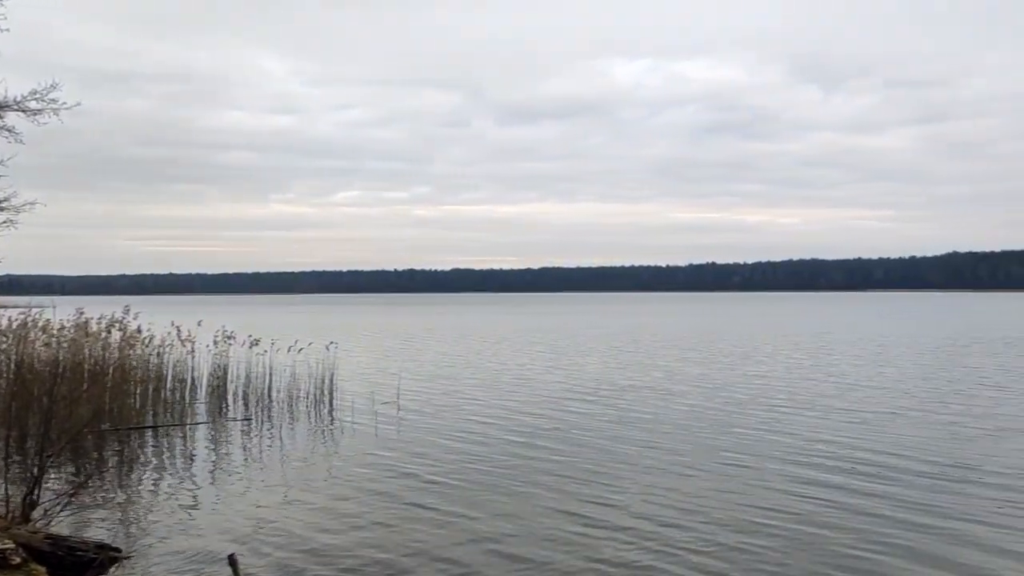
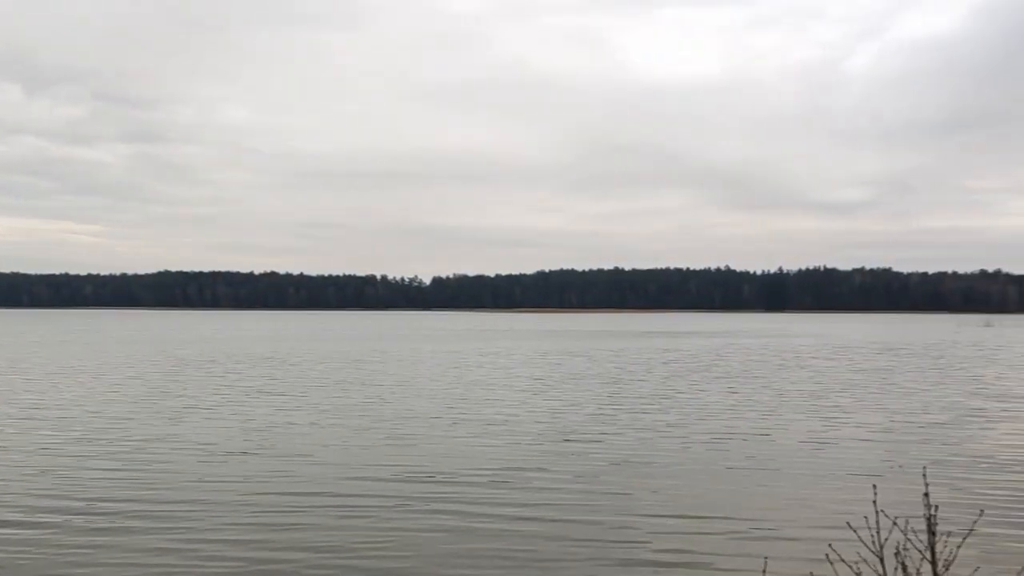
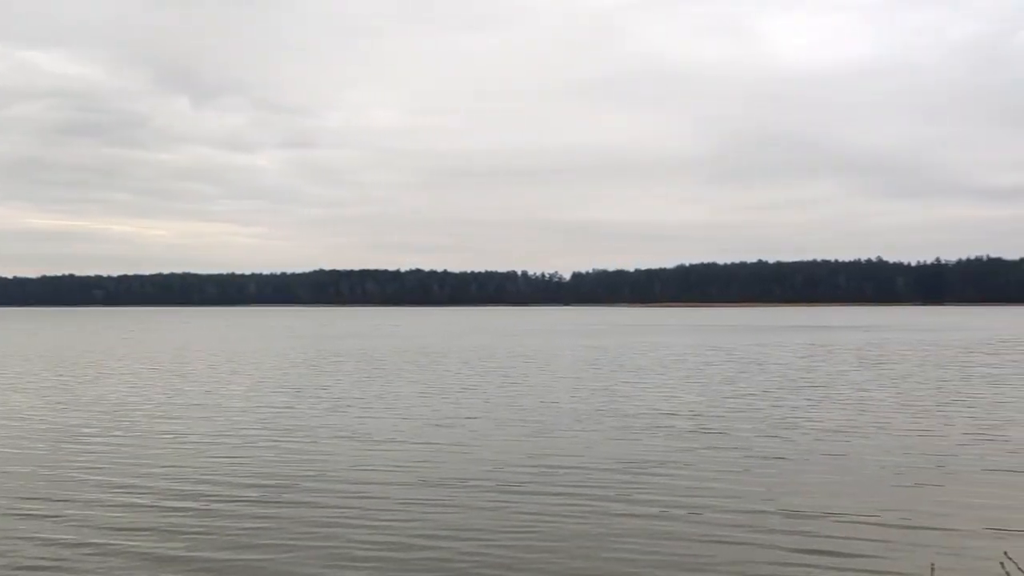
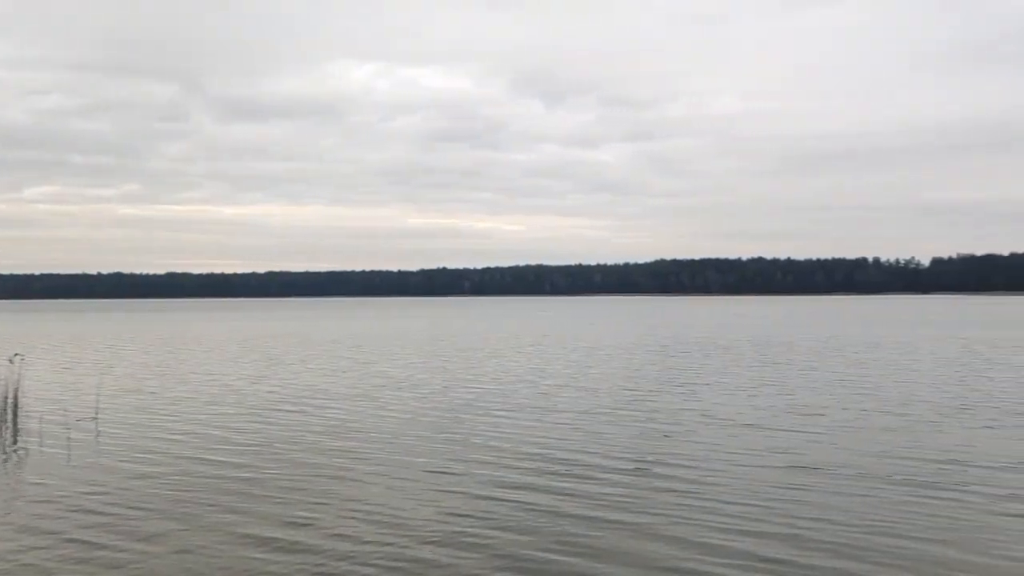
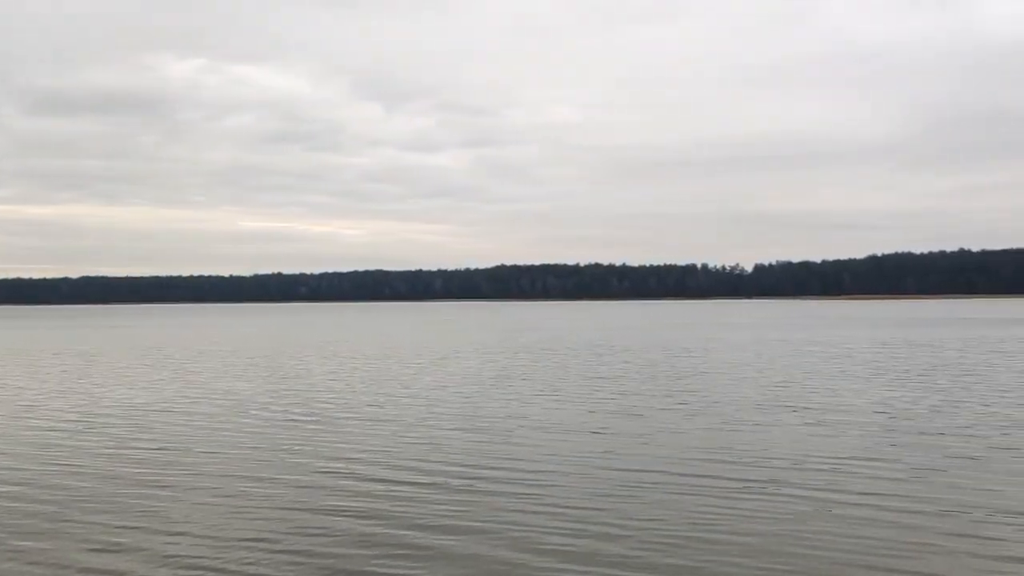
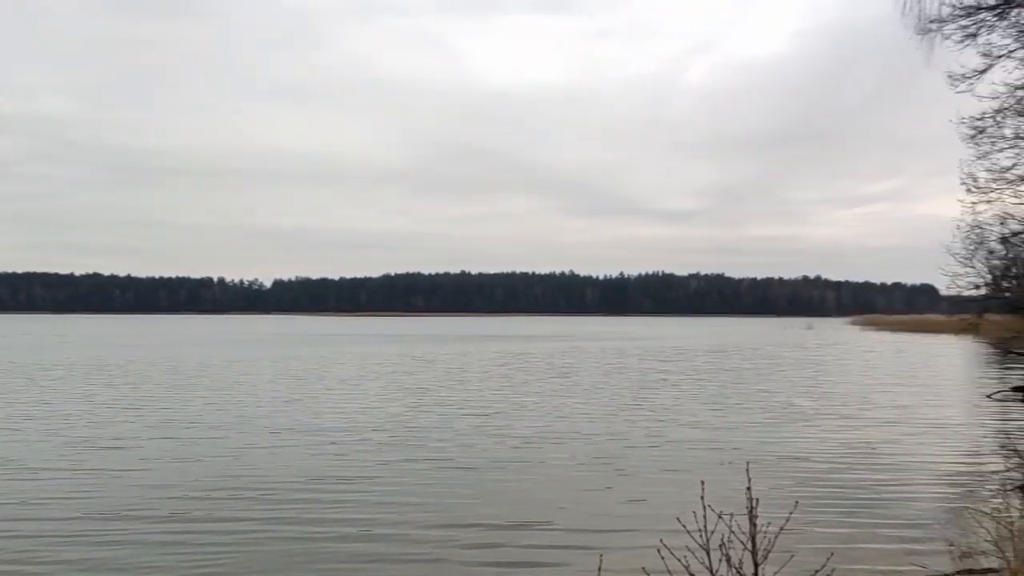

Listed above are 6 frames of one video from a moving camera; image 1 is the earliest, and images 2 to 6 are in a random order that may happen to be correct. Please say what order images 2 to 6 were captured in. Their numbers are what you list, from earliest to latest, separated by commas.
4, 5, 3, 2, 6
